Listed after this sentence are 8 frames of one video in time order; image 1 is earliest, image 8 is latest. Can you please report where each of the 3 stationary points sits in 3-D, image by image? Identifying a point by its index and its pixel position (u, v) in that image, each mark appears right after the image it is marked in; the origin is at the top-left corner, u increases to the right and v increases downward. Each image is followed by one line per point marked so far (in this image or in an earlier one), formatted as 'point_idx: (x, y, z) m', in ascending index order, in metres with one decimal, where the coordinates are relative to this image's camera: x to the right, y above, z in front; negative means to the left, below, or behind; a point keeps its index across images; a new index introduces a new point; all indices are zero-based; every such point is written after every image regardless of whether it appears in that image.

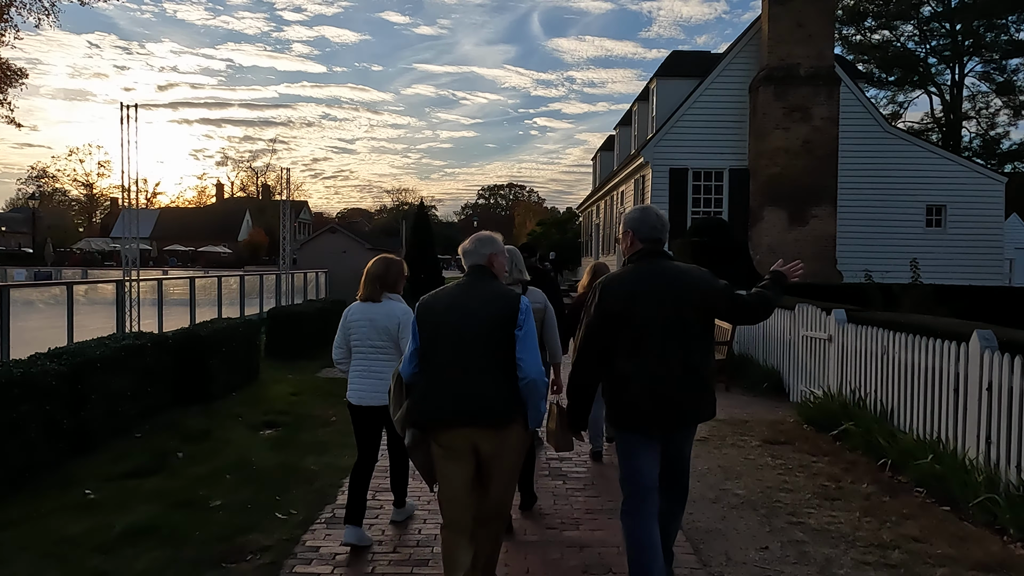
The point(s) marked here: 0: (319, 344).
0: (-3.6, -1.0, +13.8) m
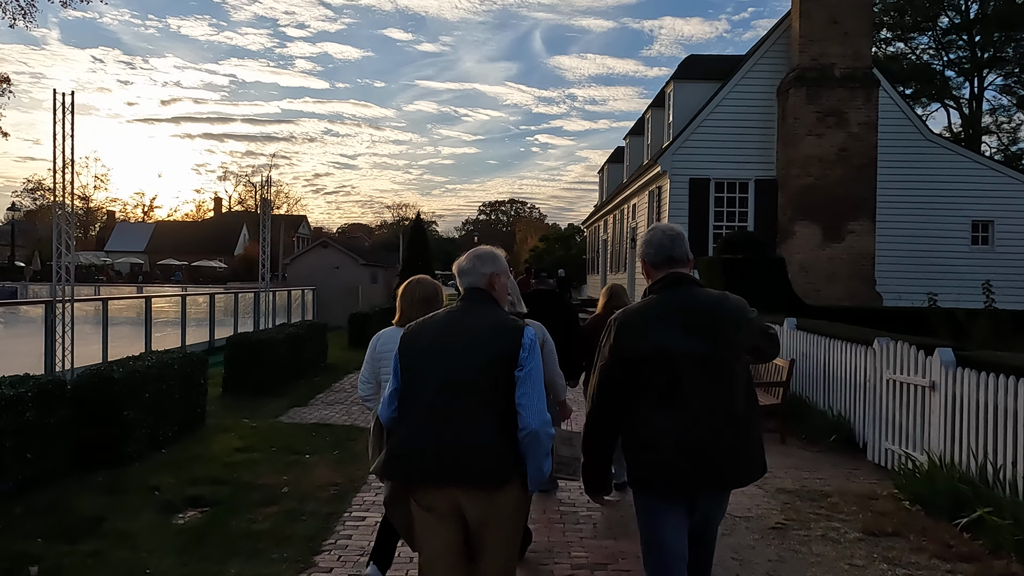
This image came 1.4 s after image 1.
0: (-3.5, -1.4, +11.7) m
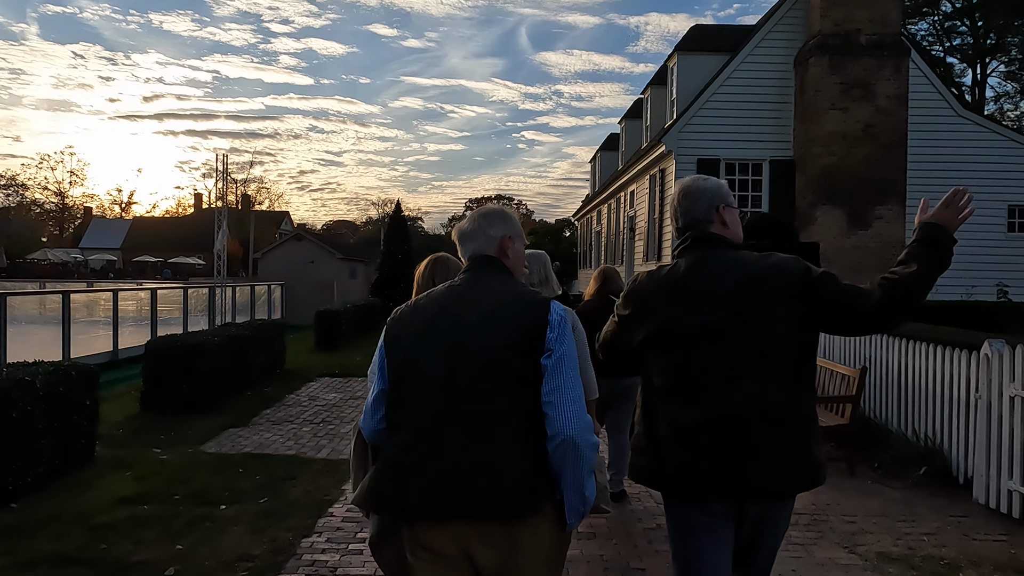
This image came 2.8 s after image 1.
0: (-3.6, -1.3, +9.6) m
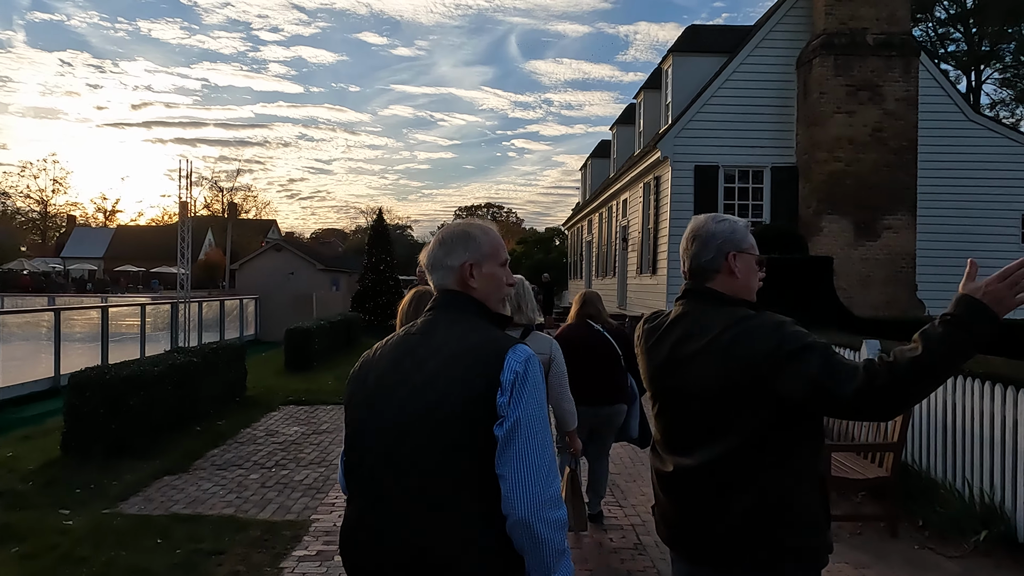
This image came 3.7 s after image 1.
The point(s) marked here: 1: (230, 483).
0: (-3.8, -1.5, +8.4) m
1: (-2.6, -1.8, +7.1) m
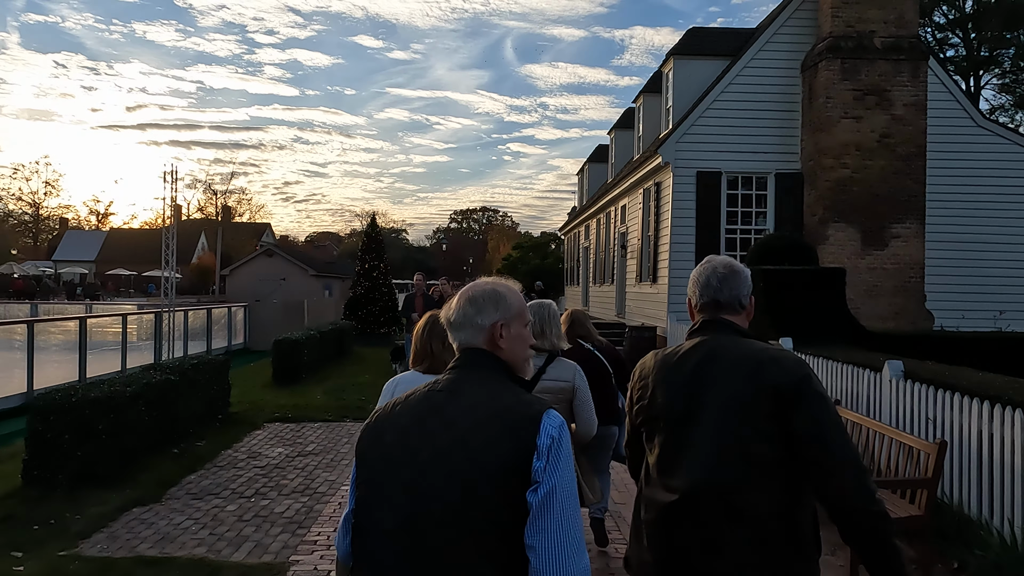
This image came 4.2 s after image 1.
0: (-3.8, -1.7, +7.9) m
1: (-2.6, -2.0, +6.6) m
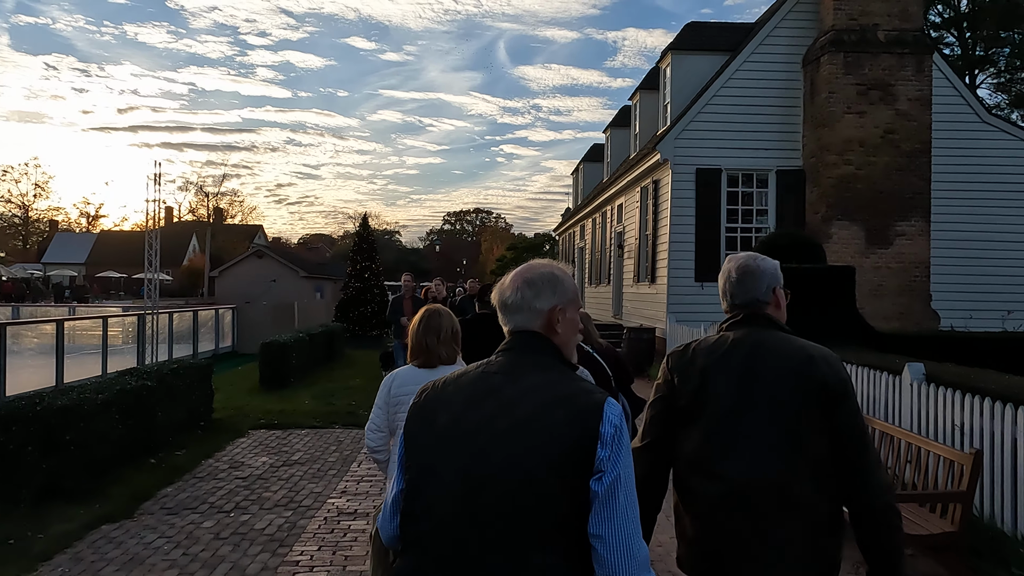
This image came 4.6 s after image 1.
0: (-3.9, -1.7, +7.4) m
1: (-2.7, -2.0, +6.1) m
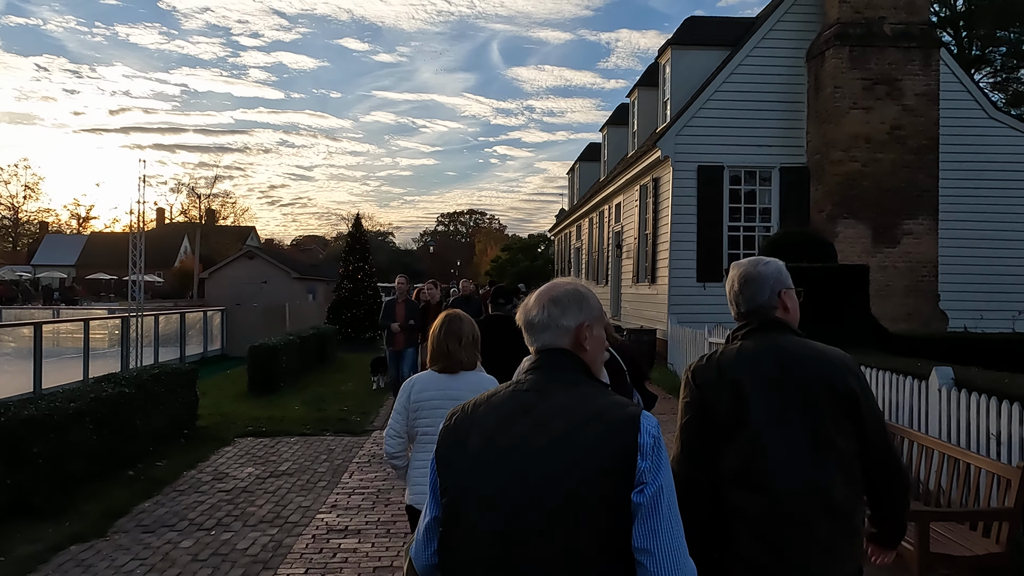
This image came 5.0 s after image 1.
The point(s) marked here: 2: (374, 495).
0: (-3.9, -1.7, +6.9) m
1: (-2.6, -2.0, +5.6) m
2: (-1.3, -2.0, +7.4) m
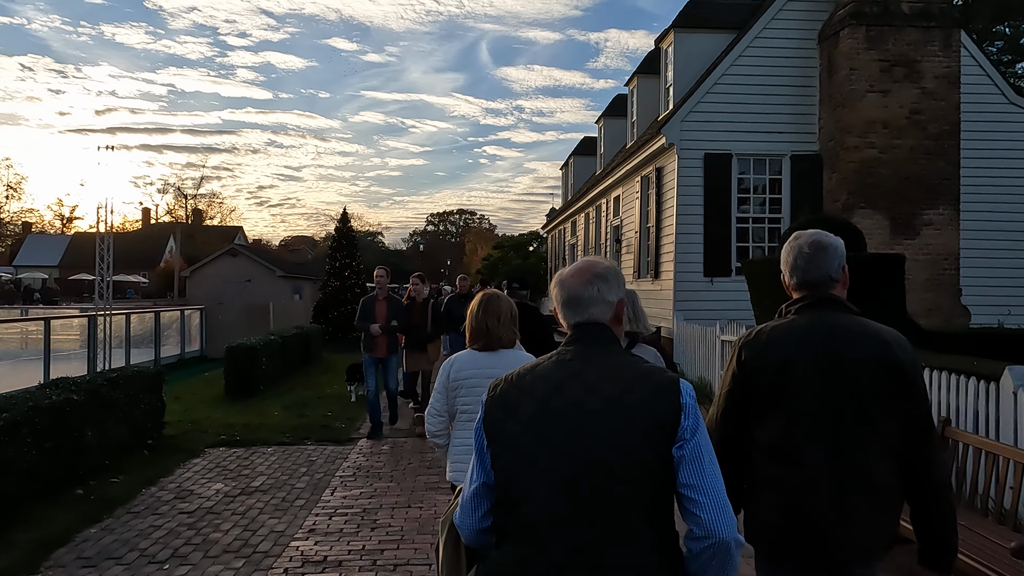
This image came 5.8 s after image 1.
0: (-3.8, -1.6, +5.9) m
1: (-2.6, -1.9, +4.7) m
2: (-1.3, -1.9, +6.5) m
